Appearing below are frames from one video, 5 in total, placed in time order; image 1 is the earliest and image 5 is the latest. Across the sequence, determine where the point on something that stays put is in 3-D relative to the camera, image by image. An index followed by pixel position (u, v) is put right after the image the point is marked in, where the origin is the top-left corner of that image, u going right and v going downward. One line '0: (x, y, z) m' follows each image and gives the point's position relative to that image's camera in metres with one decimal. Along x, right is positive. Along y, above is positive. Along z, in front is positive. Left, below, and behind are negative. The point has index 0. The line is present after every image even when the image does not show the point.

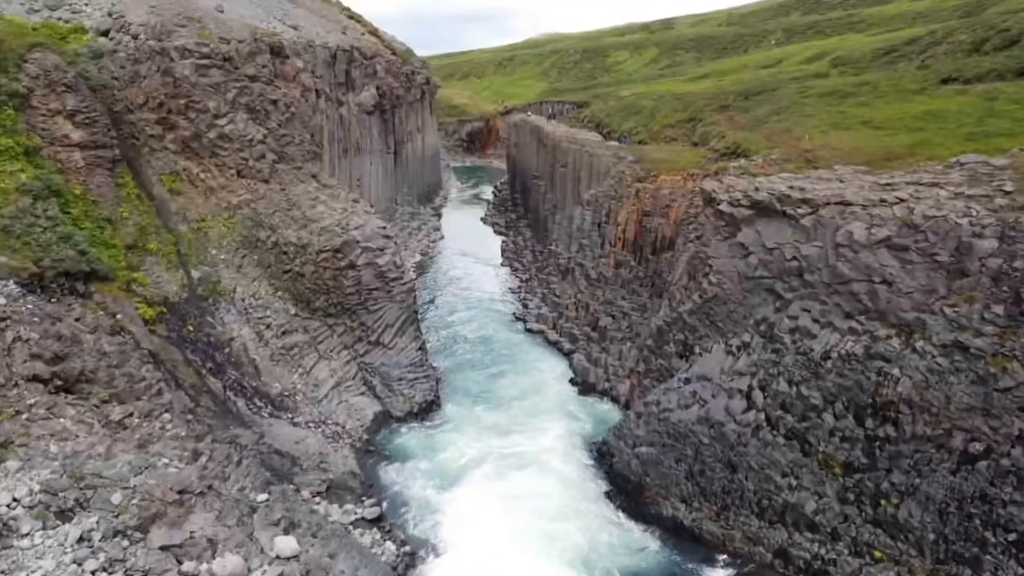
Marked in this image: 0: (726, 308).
0: (+5.3, -0.5, +20.0) m
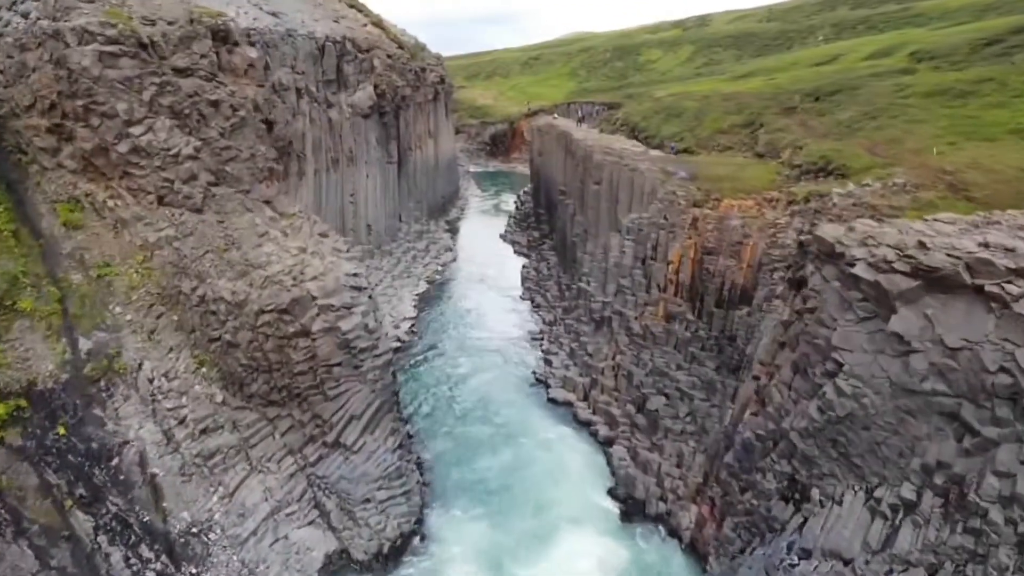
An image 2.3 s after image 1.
0: (+5.5, -2.3, +12.4) m
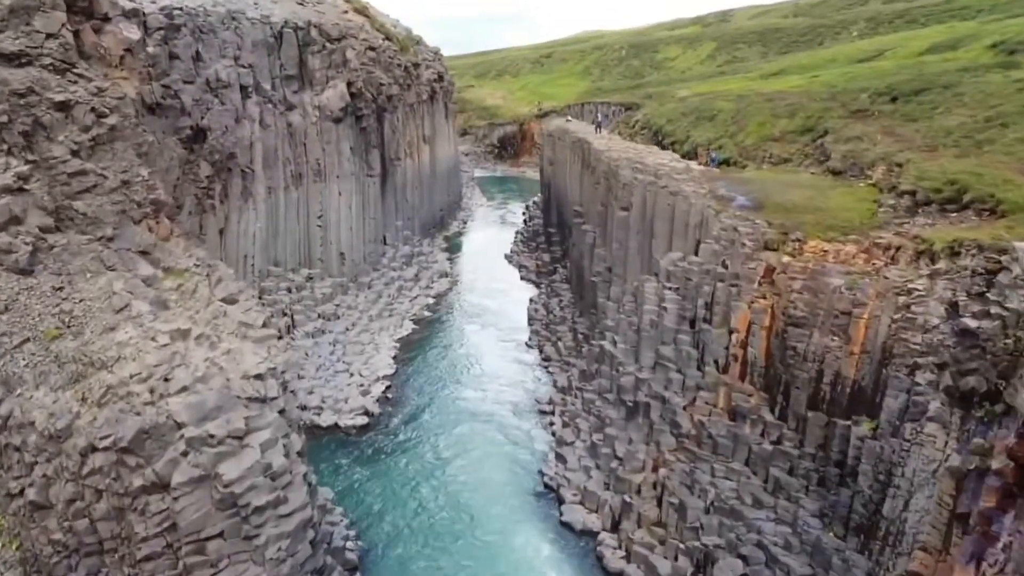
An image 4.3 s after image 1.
0: (+5.3, -4.0, +5.0) m
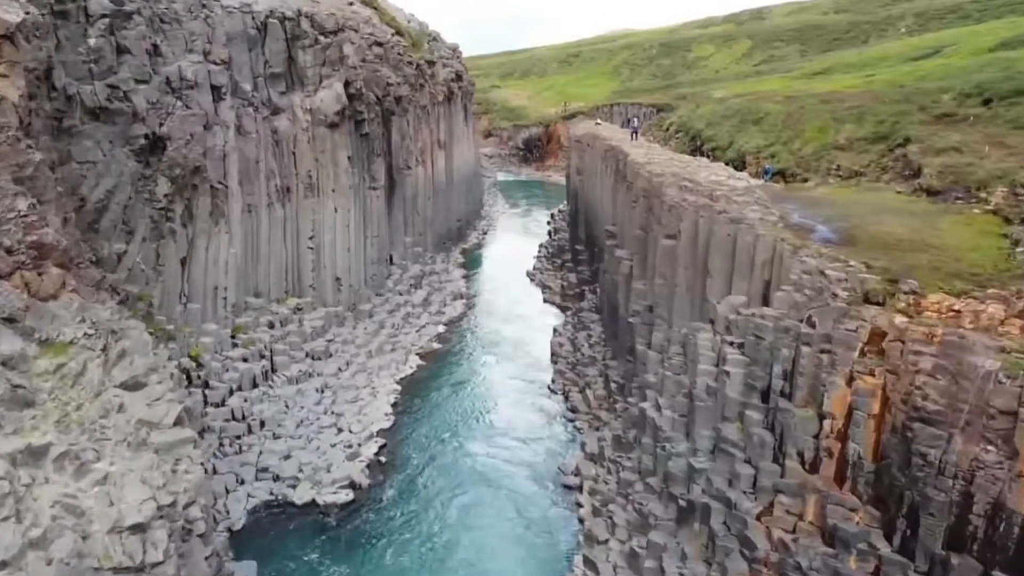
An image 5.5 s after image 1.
0: (+5.1, -5.2, +0.4) m
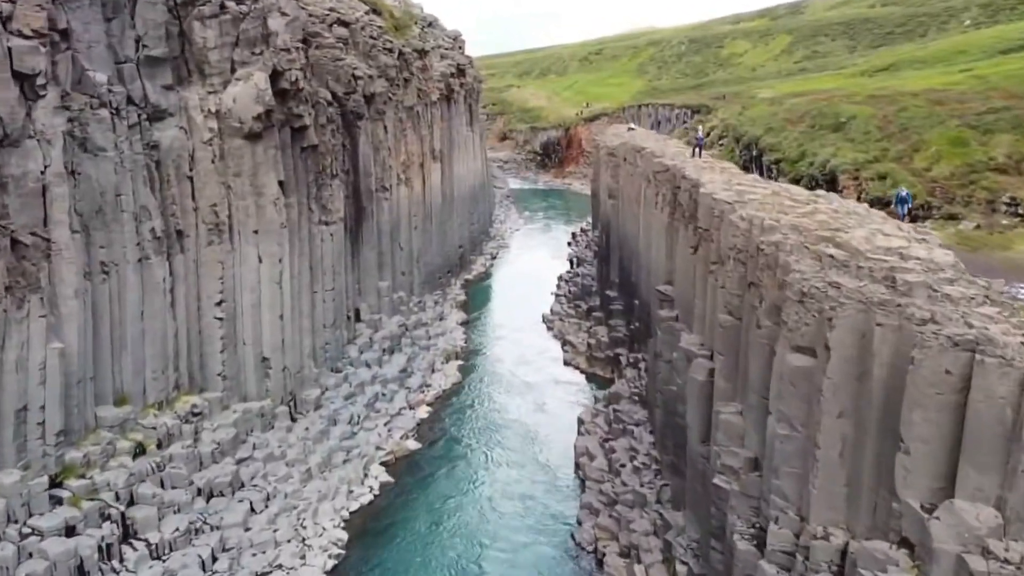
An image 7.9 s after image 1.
0: (+4.6, -7.3, -8.8) m
